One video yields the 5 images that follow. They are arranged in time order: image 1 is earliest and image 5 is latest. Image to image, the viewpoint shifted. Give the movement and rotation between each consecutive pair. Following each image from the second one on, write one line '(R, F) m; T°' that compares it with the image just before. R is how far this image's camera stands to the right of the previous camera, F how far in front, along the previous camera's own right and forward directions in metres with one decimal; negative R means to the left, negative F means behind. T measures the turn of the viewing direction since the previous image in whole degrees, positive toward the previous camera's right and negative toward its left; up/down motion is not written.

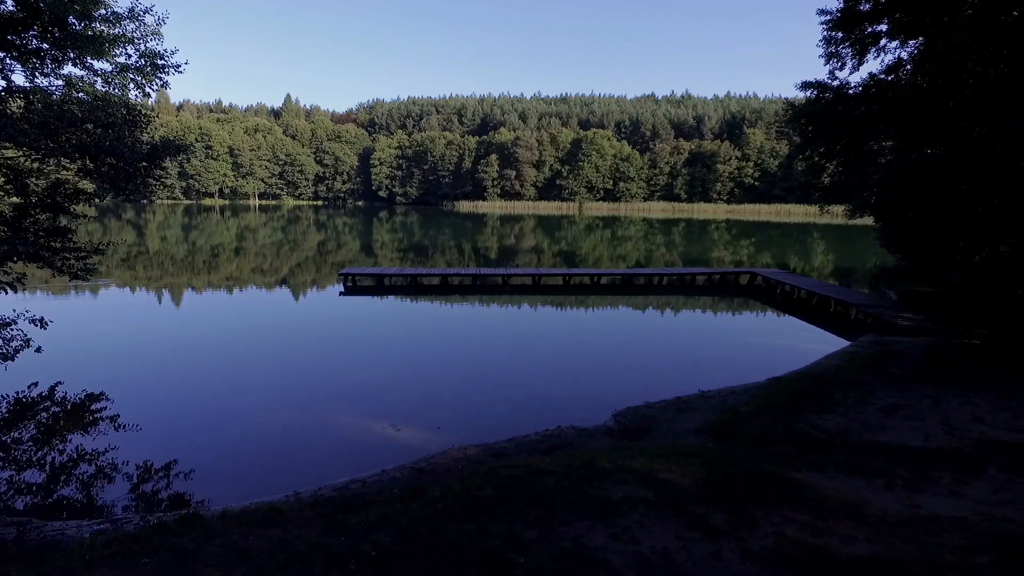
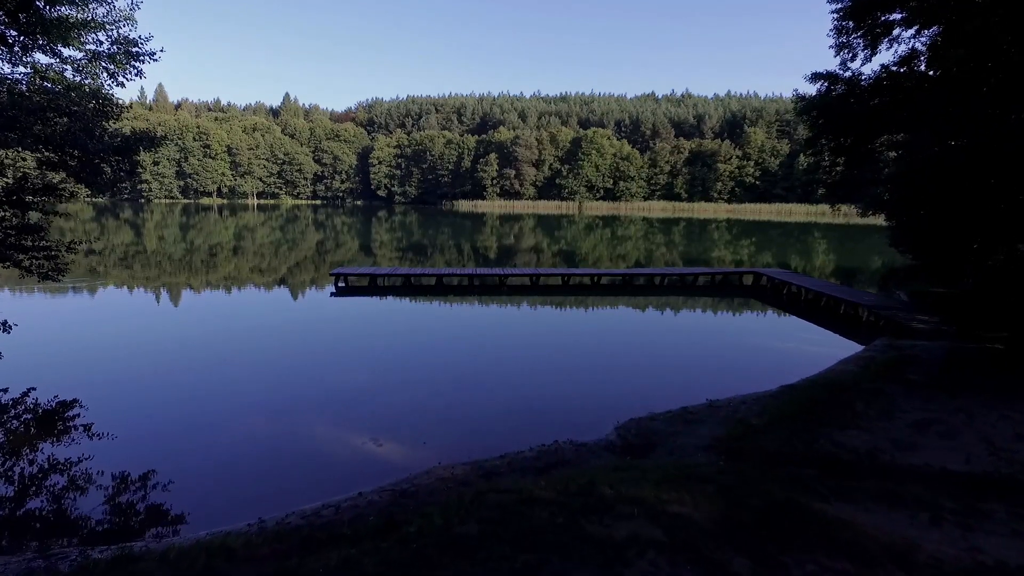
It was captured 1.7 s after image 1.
(0.0, +0.2) m; 0°
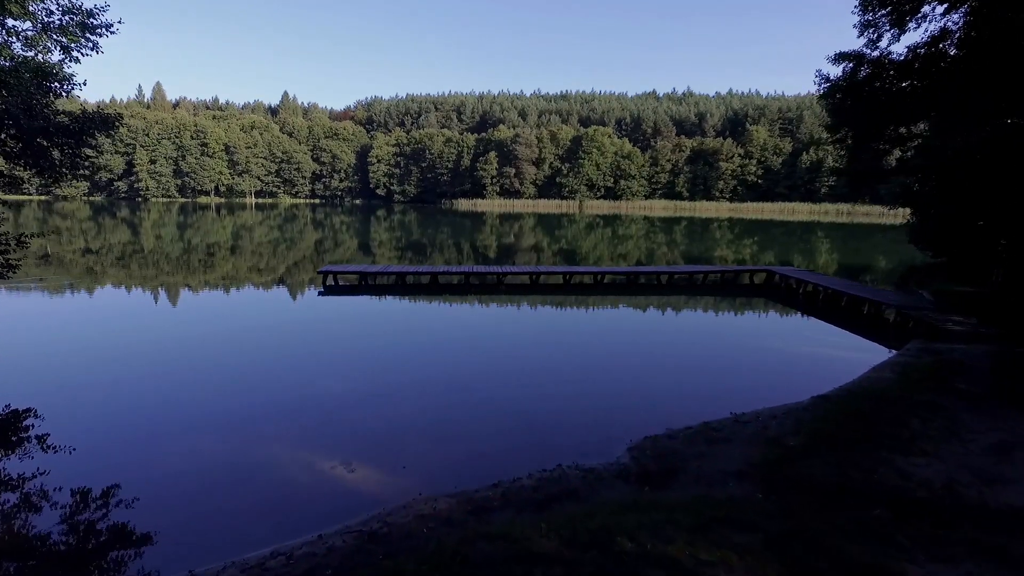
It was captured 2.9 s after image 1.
(0.0, +0.4) m; 0°
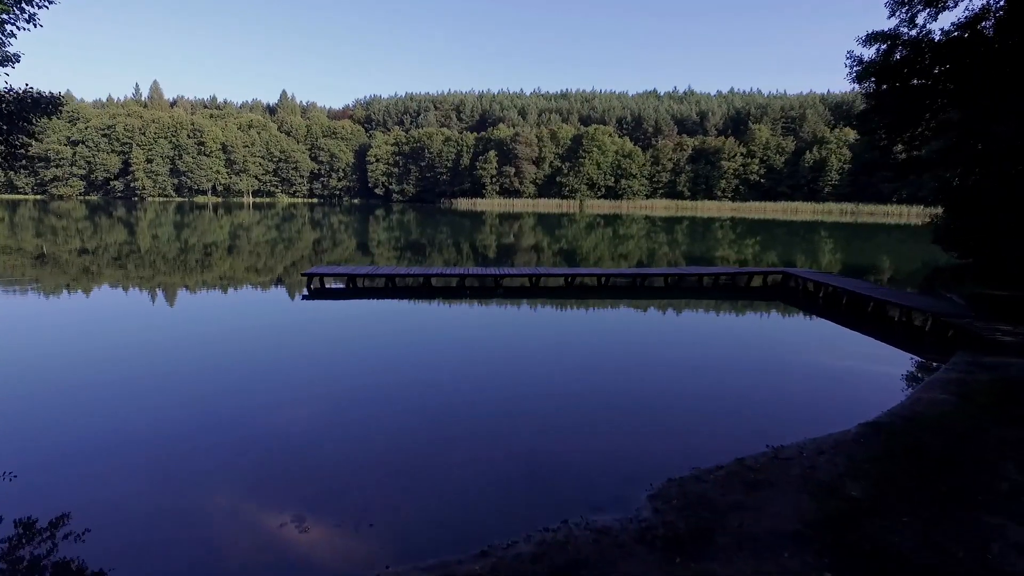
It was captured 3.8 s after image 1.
(0.0, +0.5) m; 0°
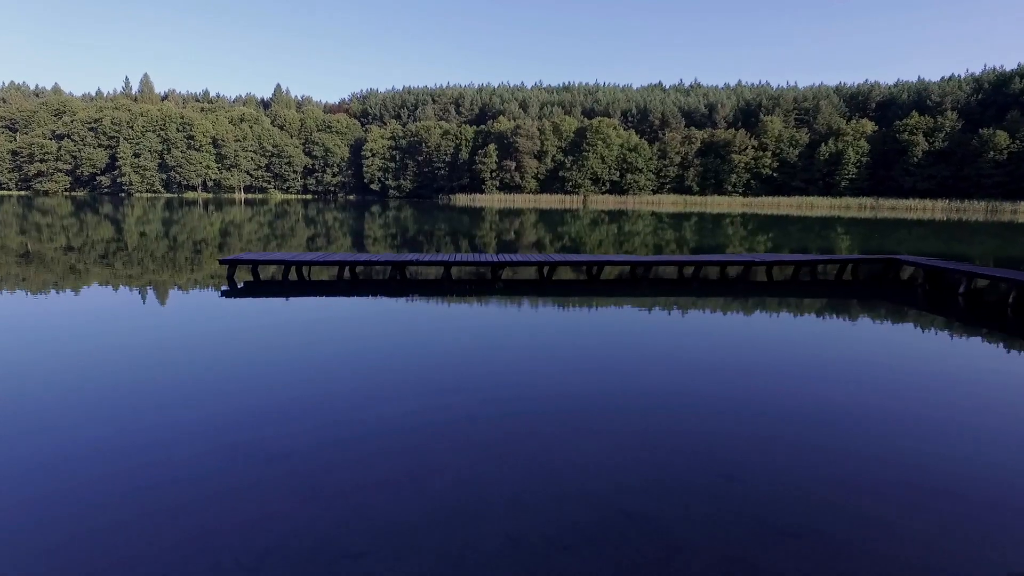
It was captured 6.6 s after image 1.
(0.0, +1.8) m; 0°
